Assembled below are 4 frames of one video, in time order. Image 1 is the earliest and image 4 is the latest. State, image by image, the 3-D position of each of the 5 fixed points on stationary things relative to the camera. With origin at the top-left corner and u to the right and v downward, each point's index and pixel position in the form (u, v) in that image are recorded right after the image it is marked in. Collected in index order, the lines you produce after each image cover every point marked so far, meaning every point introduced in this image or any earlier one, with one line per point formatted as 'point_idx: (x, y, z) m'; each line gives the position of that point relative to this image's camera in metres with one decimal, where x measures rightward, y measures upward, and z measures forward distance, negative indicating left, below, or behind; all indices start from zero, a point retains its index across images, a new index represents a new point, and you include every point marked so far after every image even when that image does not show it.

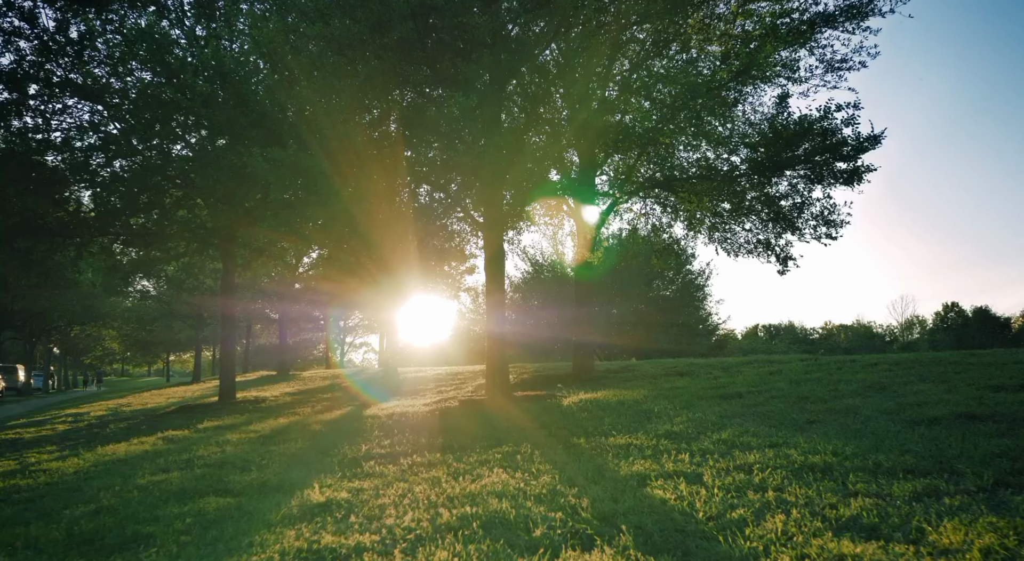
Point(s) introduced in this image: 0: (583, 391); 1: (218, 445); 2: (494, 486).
0: (+1.6, -2.6, +15.8) m
1: (-5.2, -2.9, +12.2) m
2: (-0.2, -2.0, +6.8) m
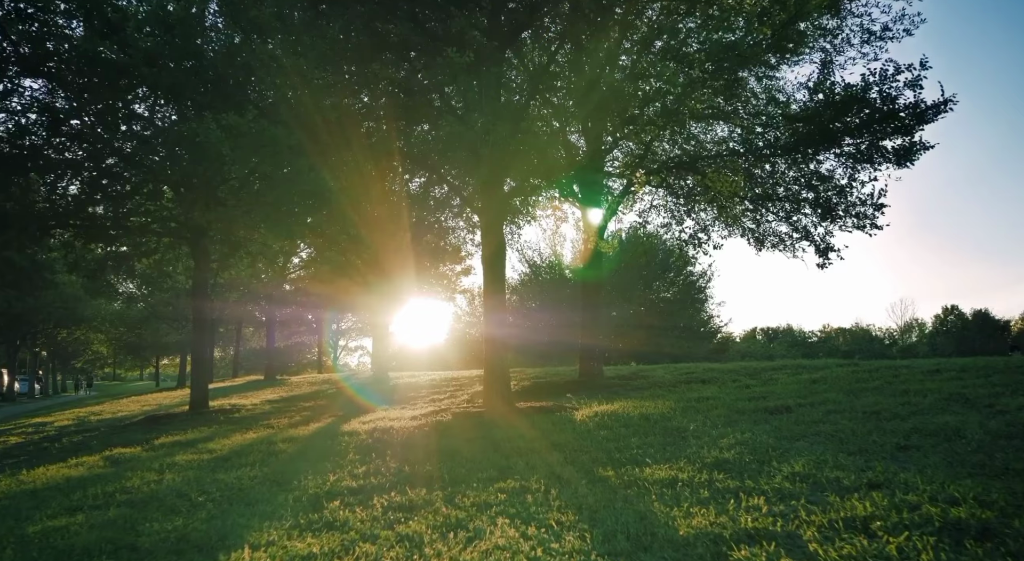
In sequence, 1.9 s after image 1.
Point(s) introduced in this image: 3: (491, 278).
0: (+1.7, -2.4, +13.7) m
1: (-5.2, -2.8, +10.0) m
2: (-0.1, -1.9, +4.7) m
3: (-0.5, 0.0, +16.0) m
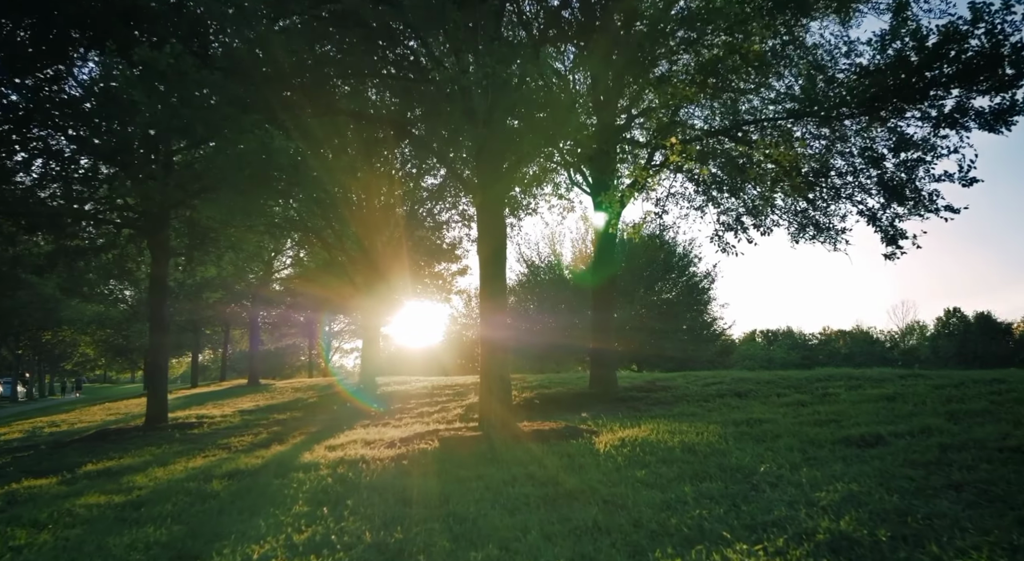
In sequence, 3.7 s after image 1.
0: (+1.7, -2.3, +11.1) m
1: (-5.1, -2.7, +7.4) m
2: (0.0, -1.7, +2.1) m
3: (-0.4, +0.1, +13.4) m
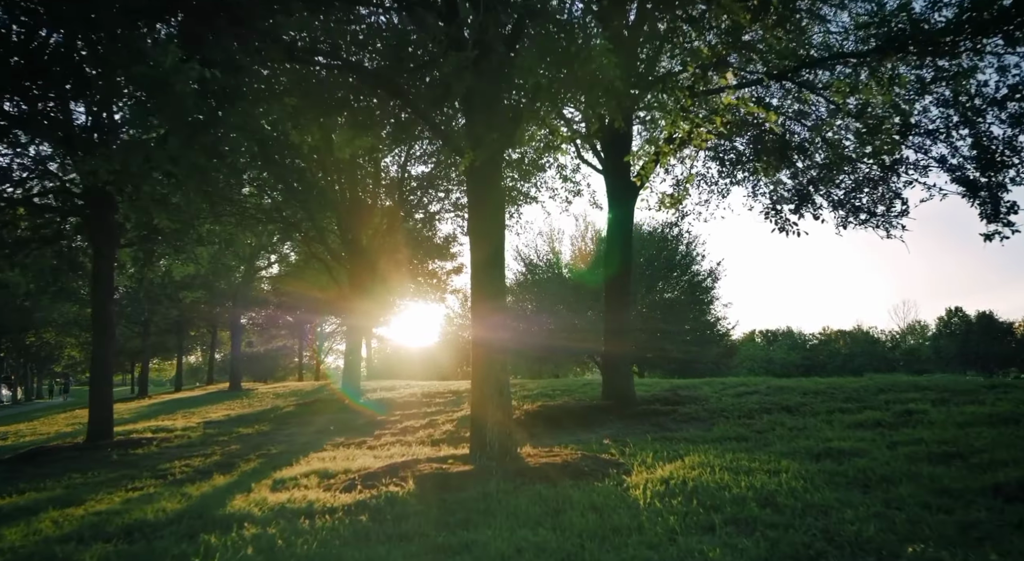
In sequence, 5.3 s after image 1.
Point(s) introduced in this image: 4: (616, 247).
0: (+1.7, -2.2, +8.6) m
1: (-5.1, -2.5, +4.8) m
2: (+0.1, -1.6, -0.5) m
3: (-0.4, +0.2, +10.9) m
4: (+2.4, +0.8, +15.7) m
